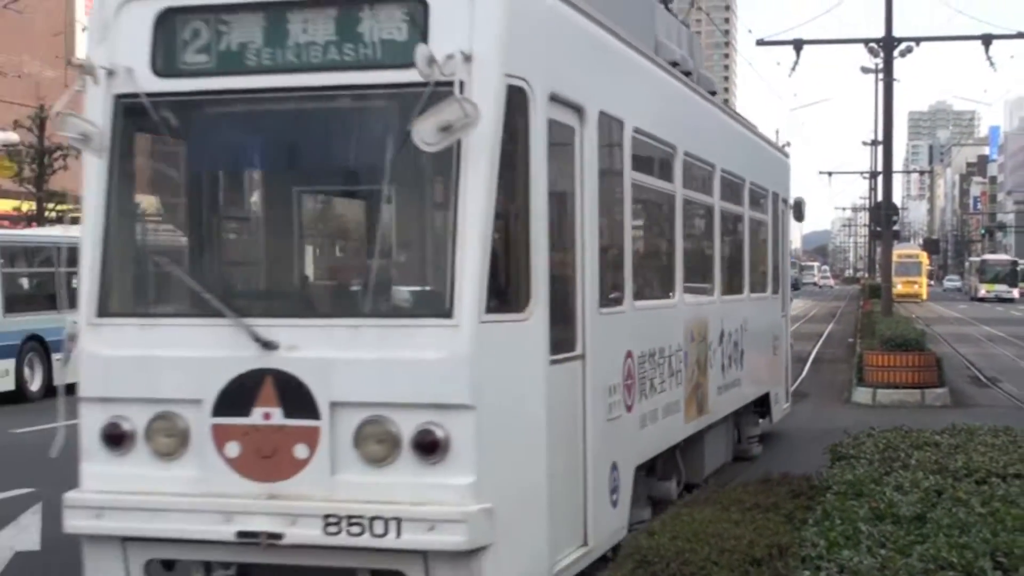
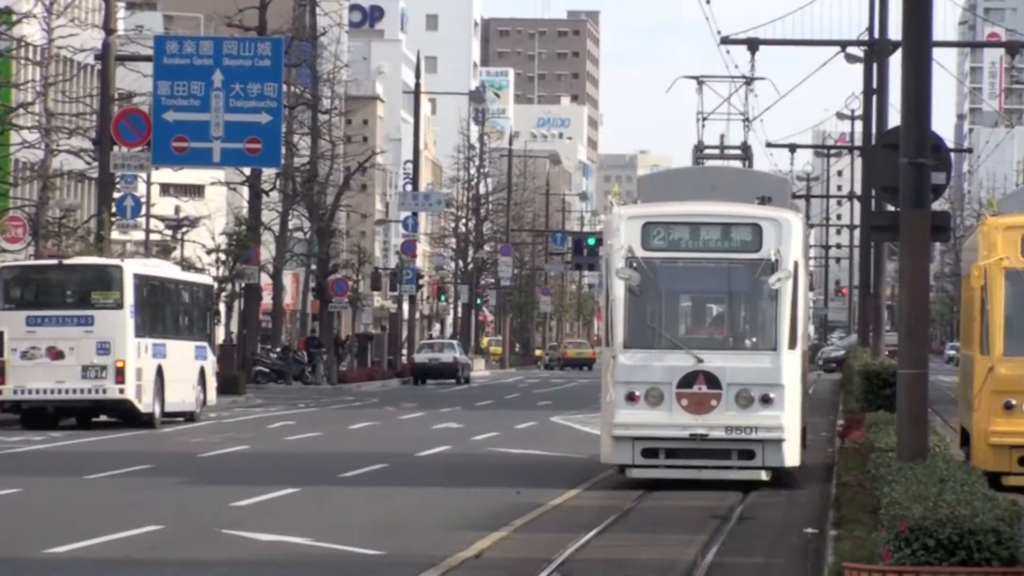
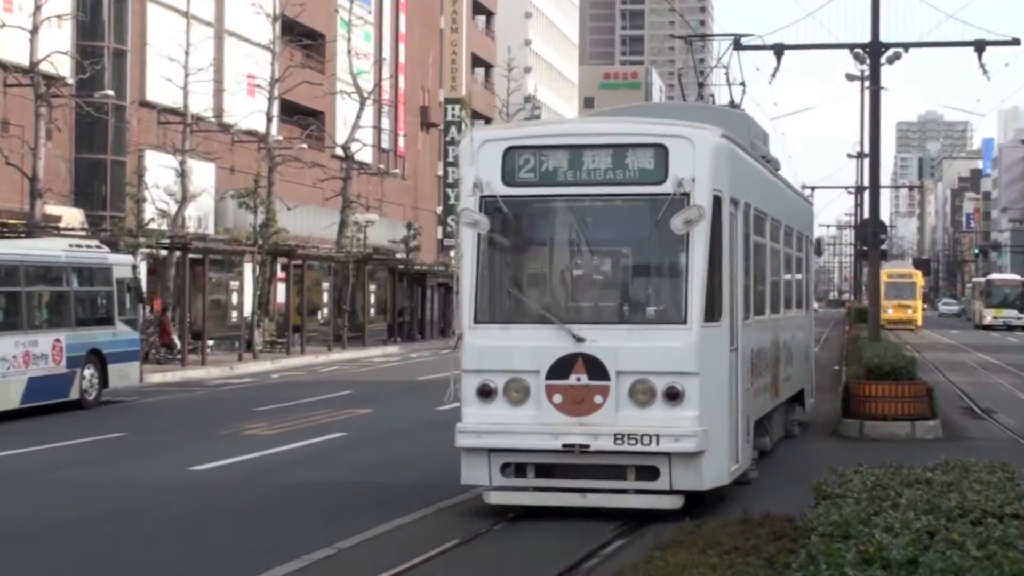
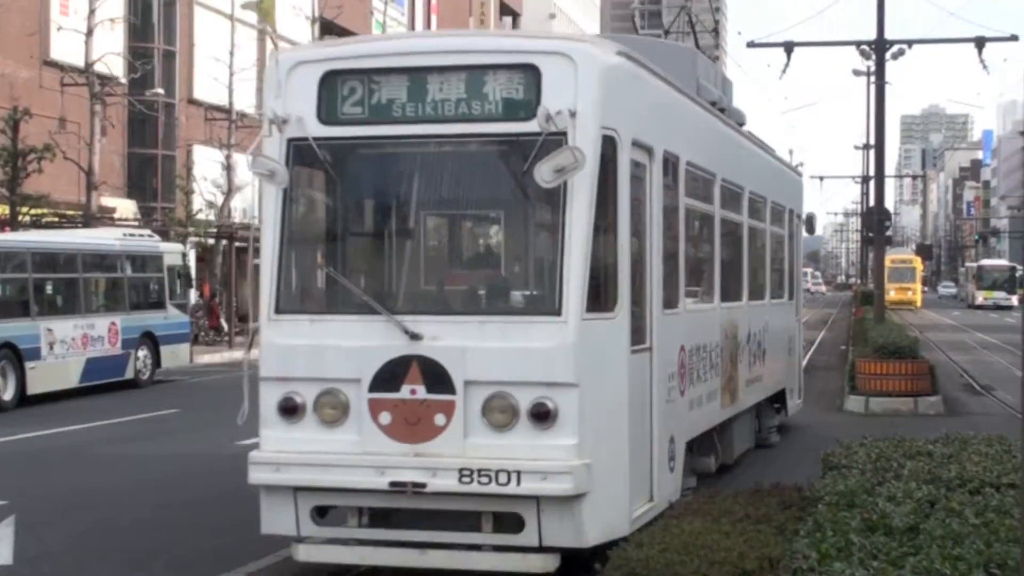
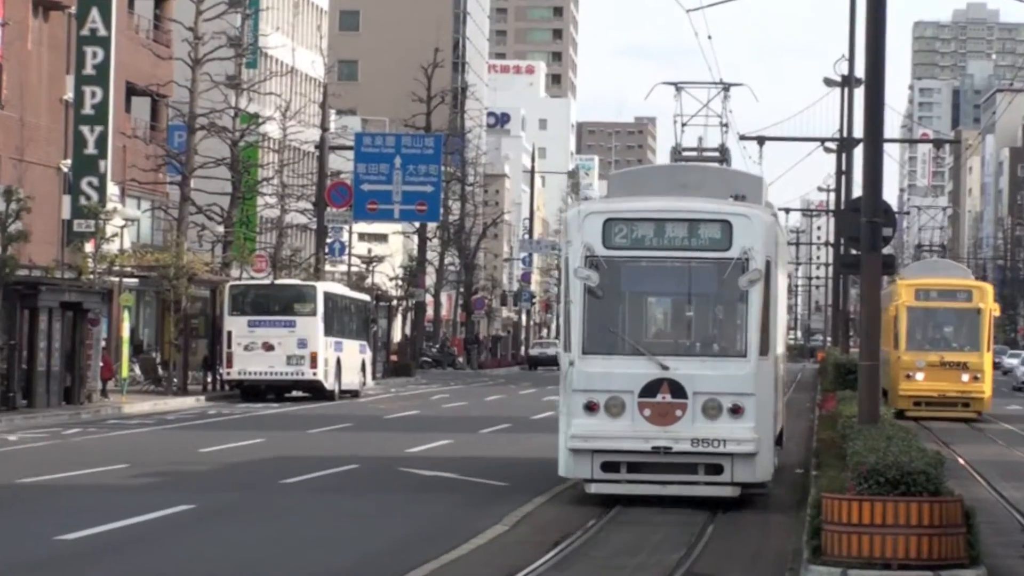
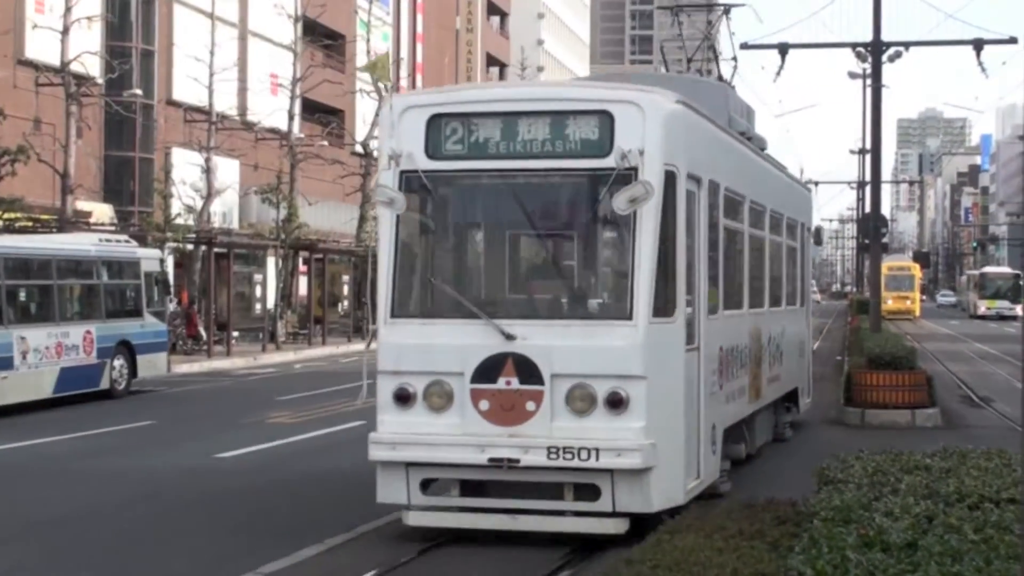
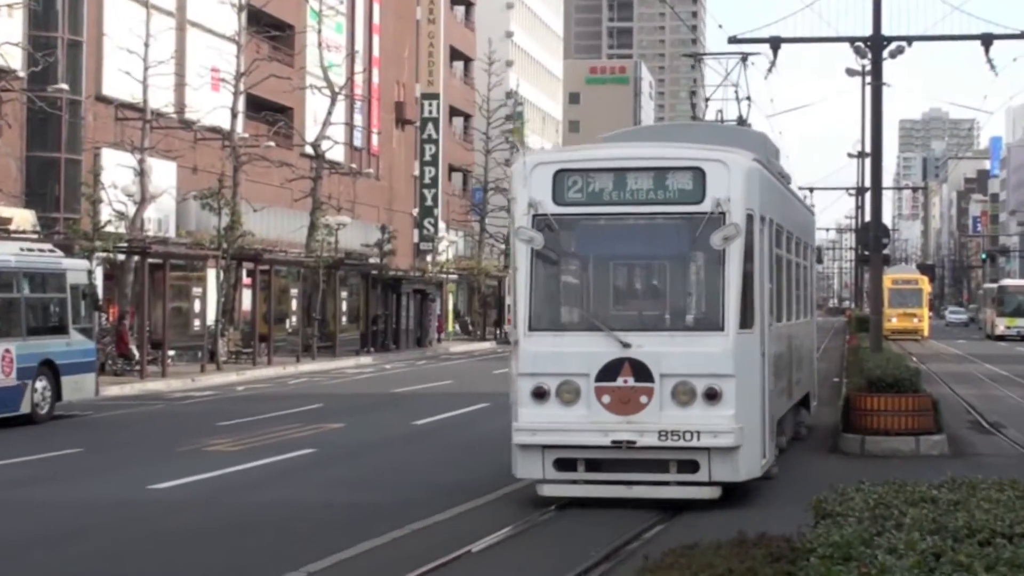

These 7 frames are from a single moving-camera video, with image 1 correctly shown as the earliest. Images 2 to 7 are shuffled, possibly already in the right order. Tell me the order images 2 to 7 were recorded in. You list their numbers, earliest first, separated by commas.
4, 6, 3, 7, 5, 2
